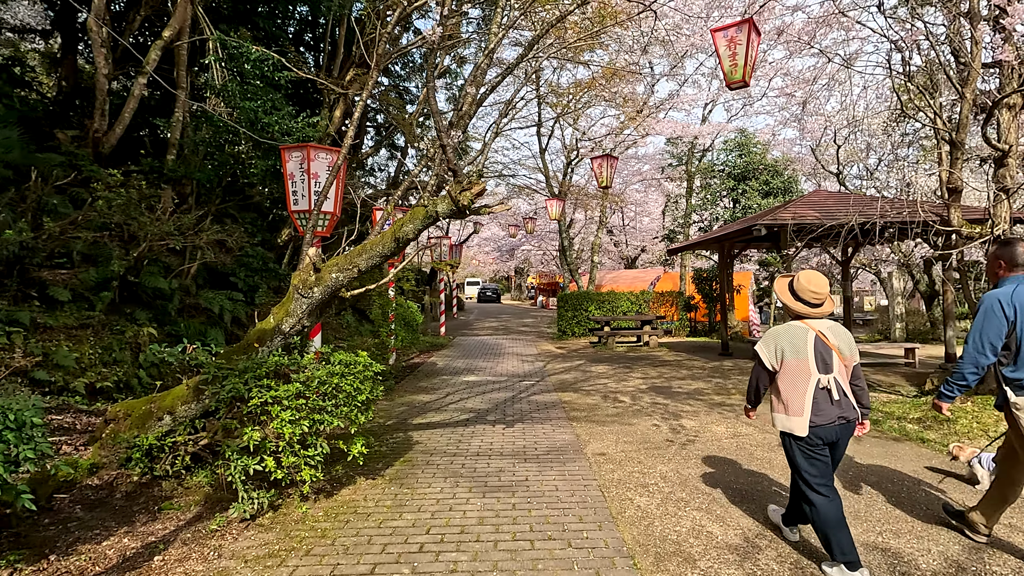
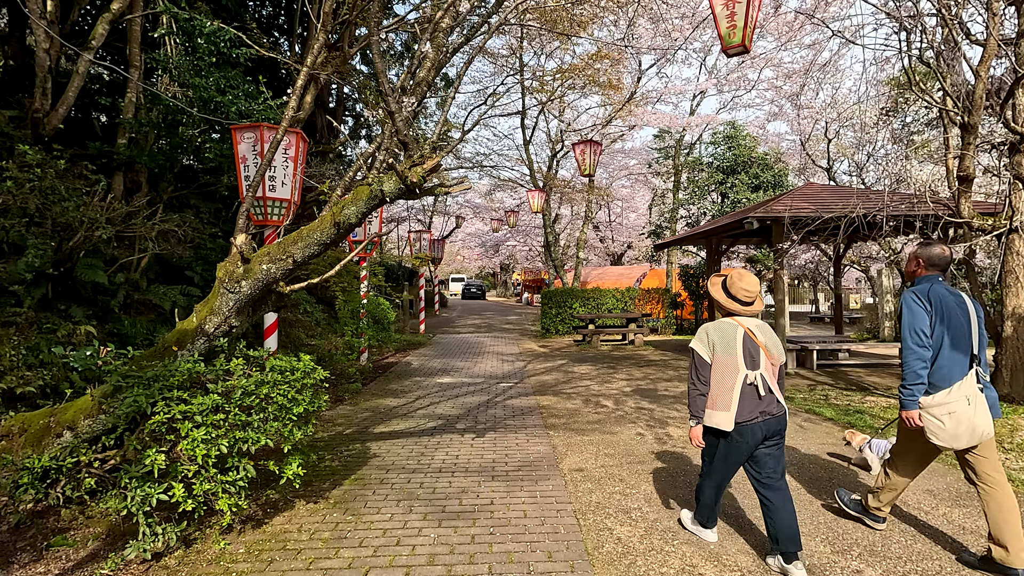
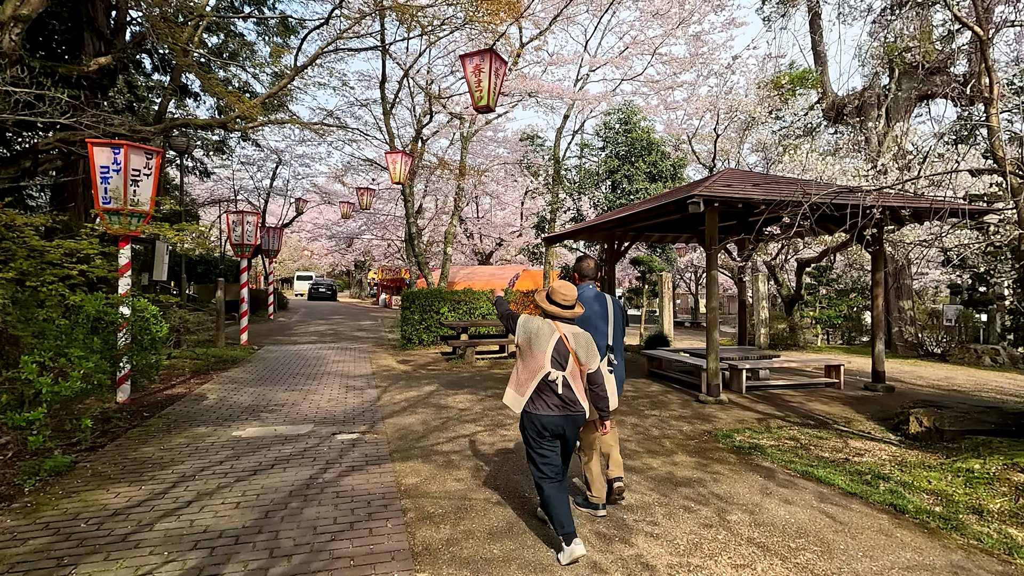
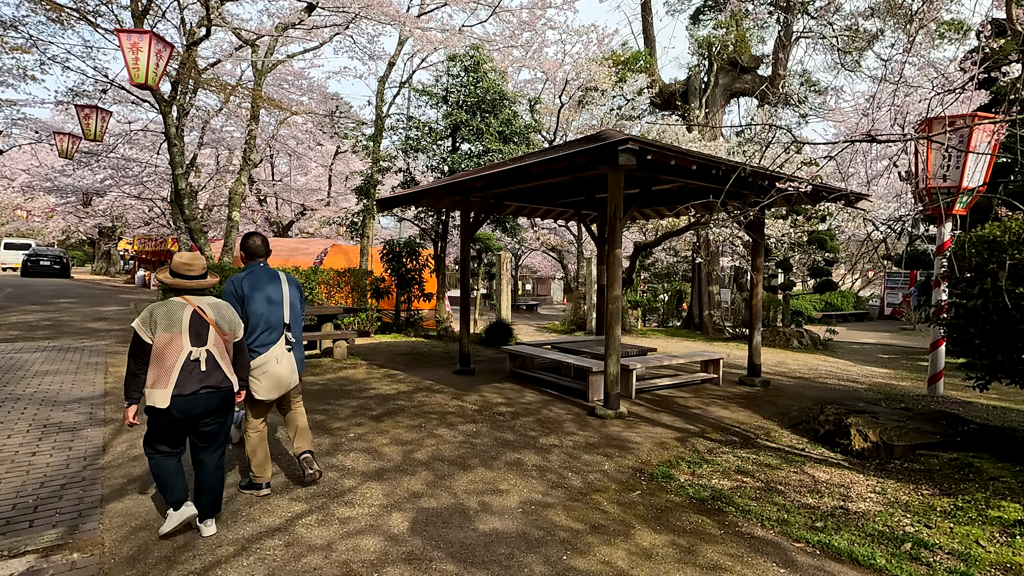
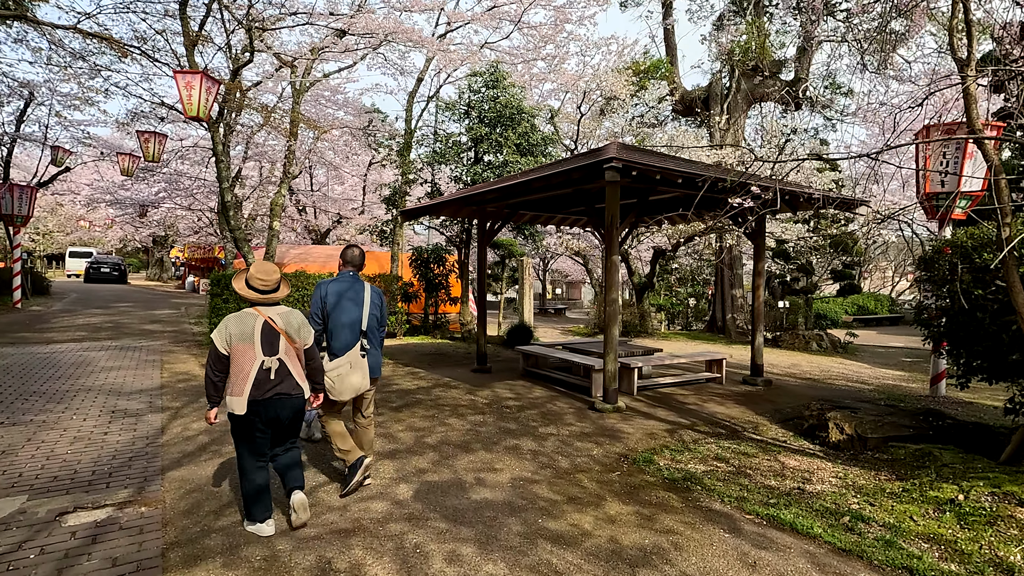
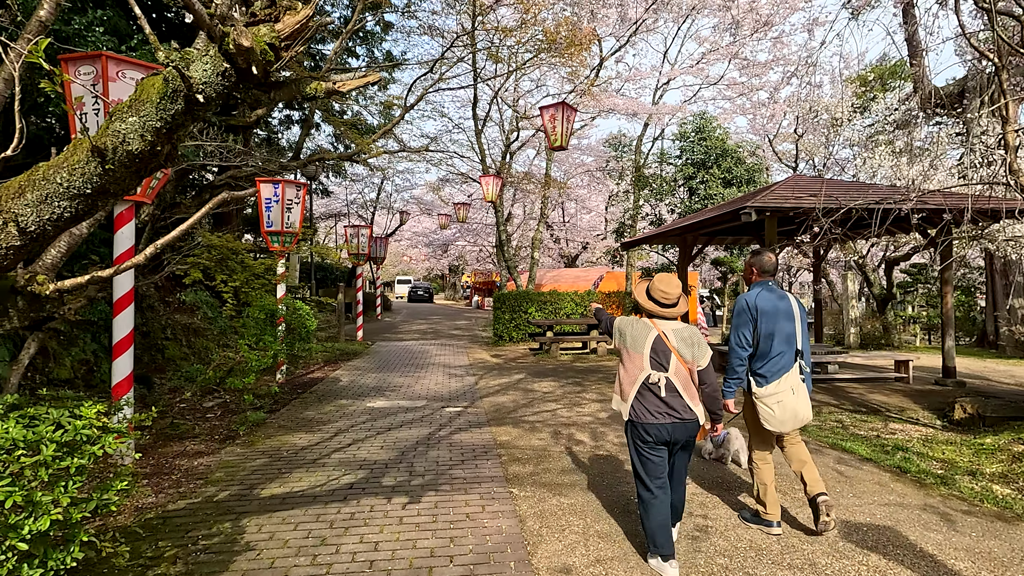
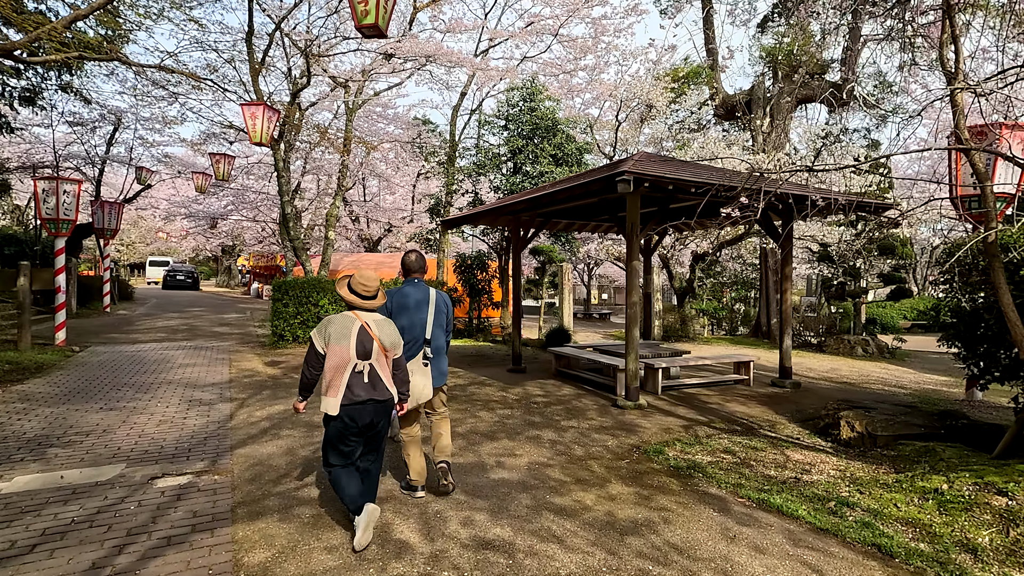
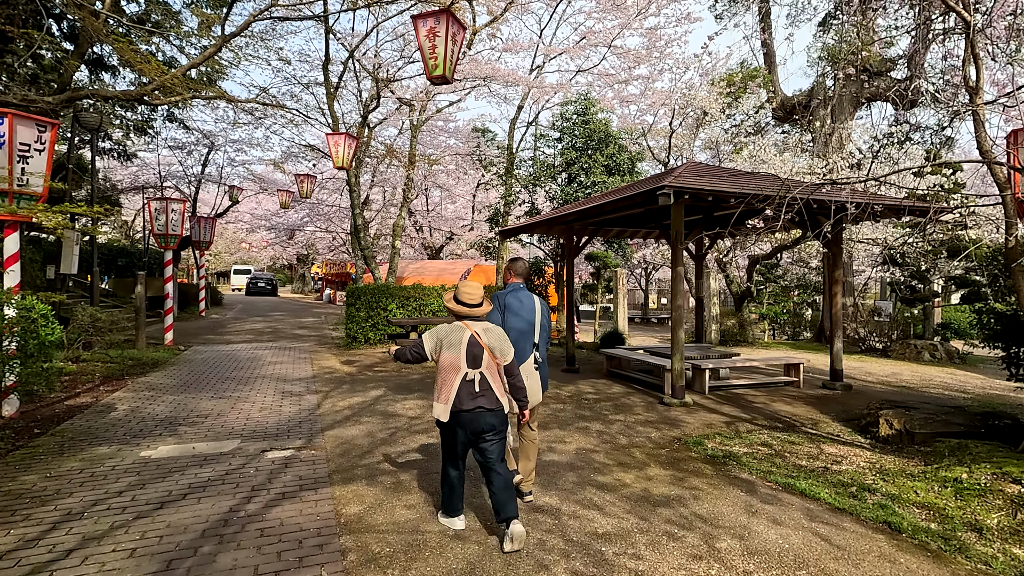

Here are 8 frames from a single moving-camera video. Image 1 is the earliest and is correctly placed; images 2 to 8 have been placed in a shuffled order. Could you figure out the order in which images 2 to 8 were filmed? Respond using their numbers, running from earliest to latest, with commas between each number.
2, 6, 3, 8, 7, 5, 4
